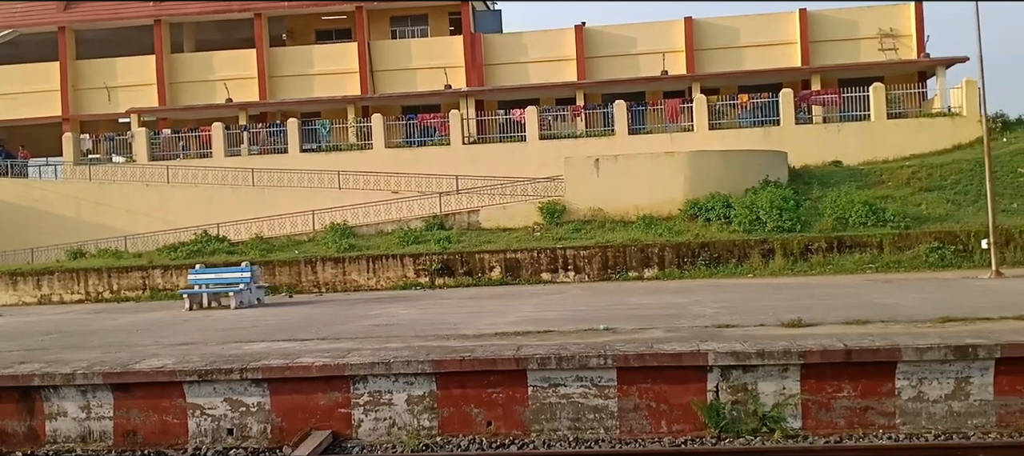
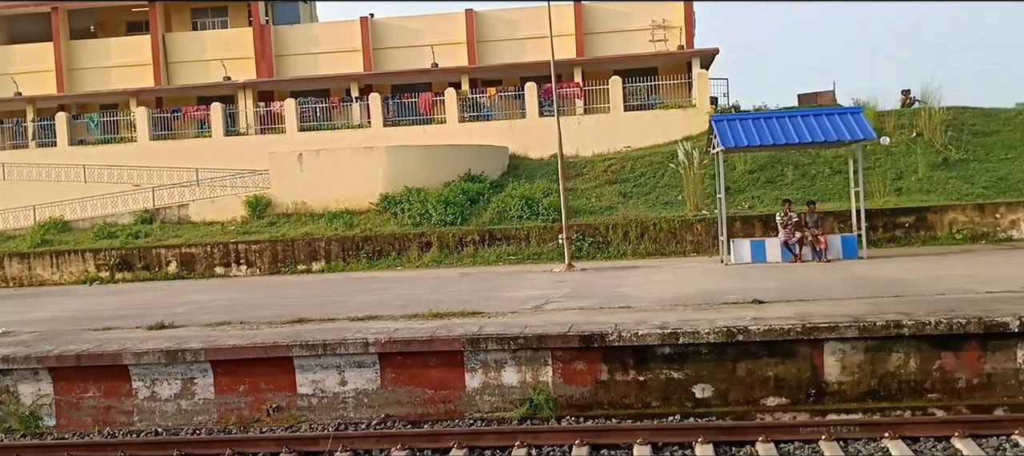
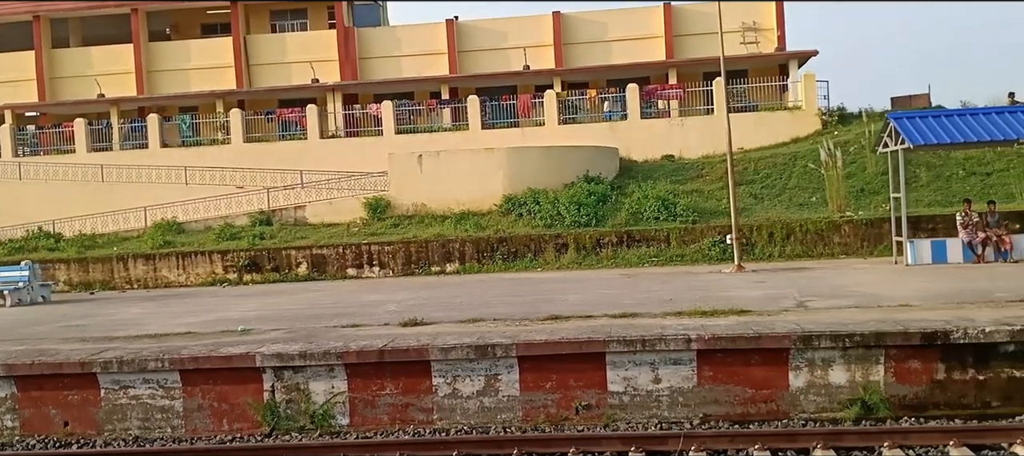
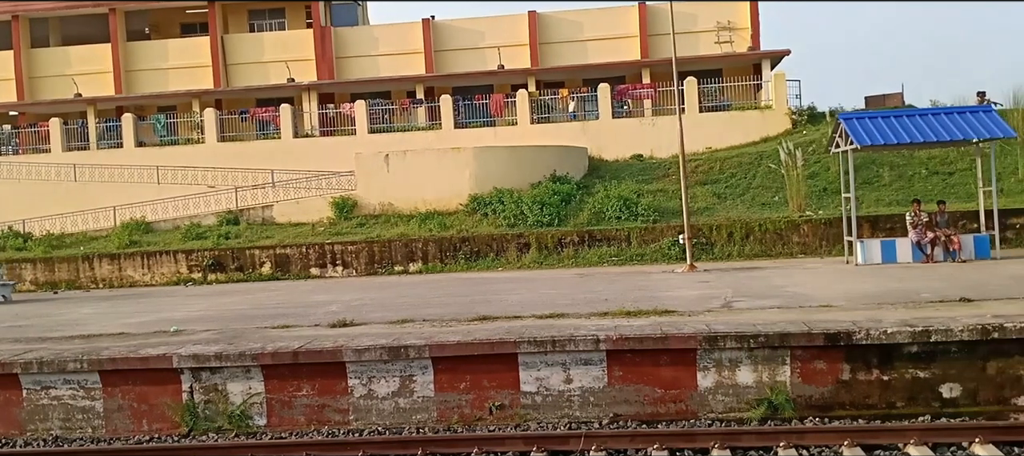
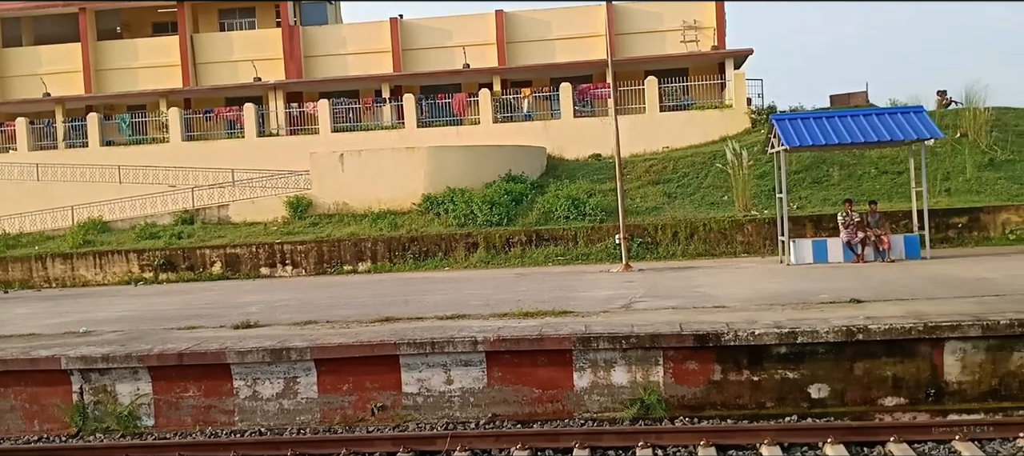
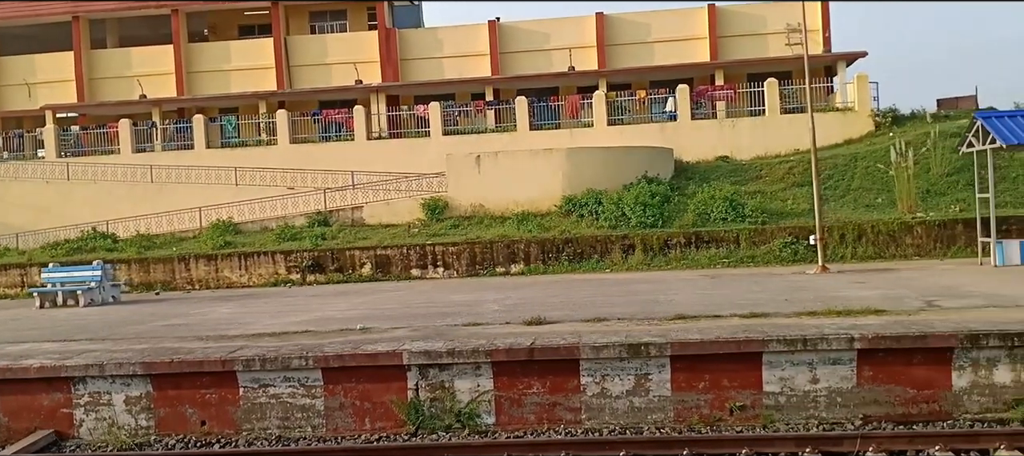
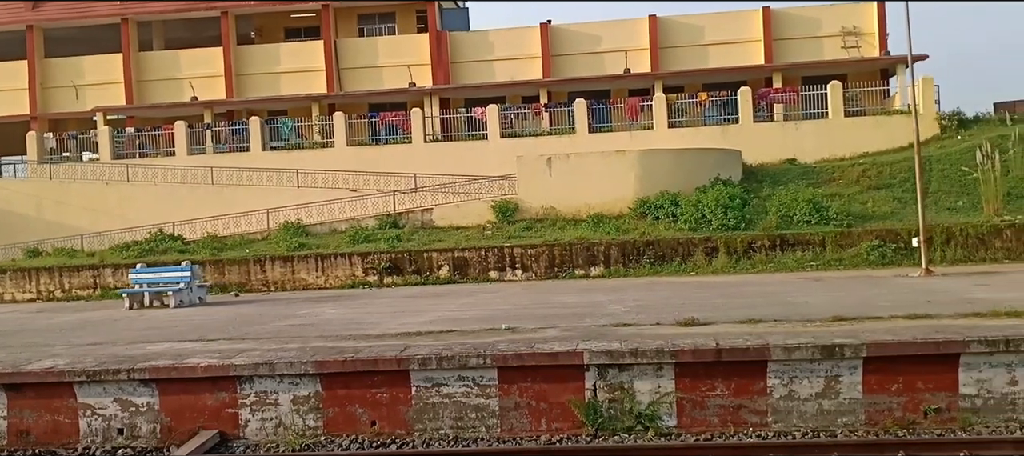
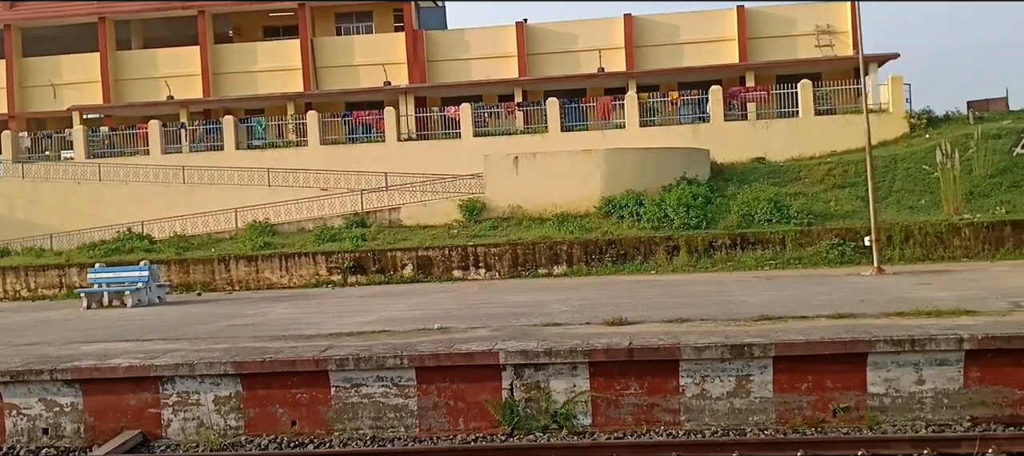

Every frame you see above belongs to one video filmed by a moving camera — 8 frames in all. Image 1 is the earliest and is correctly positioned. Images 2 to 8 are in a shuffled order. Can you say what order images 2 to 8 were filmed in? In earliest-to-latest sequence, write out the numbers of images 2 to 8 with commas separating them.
7, 8, 6, 3, 4, 5, 2
